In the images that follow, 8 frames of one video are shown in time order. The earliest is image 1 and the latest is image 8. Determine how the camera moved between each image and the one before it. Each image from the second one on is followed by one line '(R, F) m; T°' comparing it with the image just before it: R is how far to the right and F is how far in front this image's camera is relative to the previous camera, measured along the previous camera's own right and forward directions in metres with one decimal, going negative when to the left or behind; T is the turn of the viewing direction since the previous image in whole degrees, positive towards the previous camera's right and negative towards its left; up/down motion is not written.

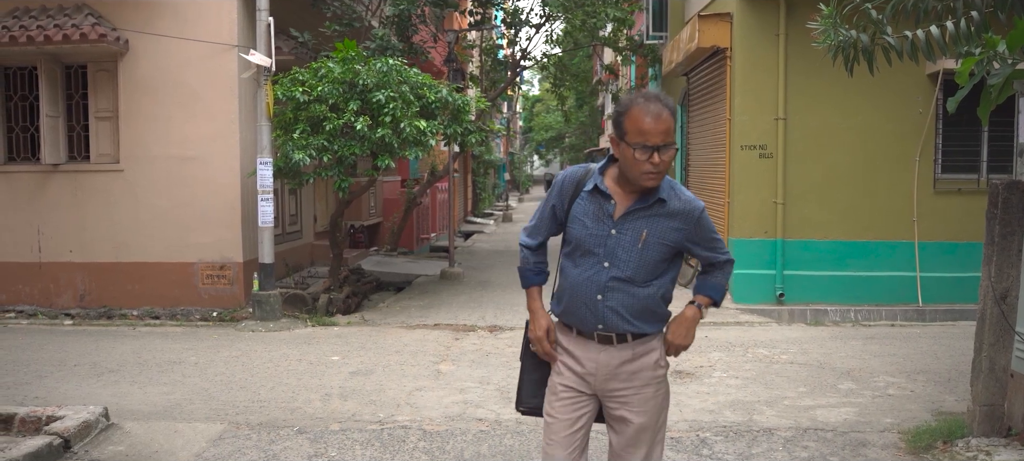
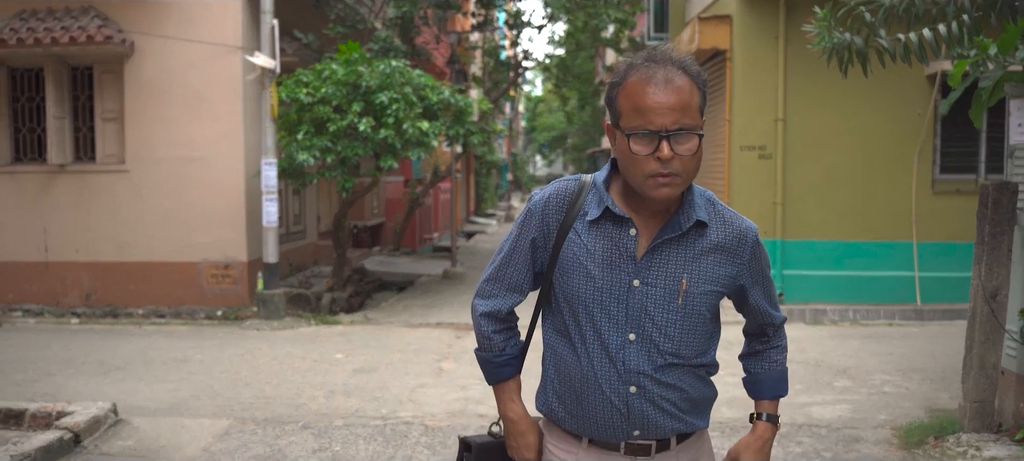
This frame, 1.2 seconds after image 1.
(0.0, -0.1) m; 0°
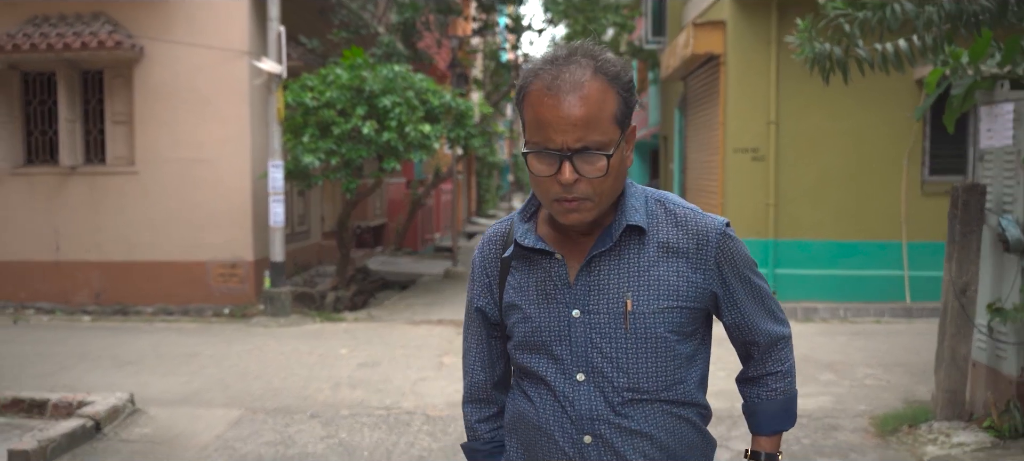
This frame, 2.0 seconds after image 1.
(0.0, -0.3) m; 0°
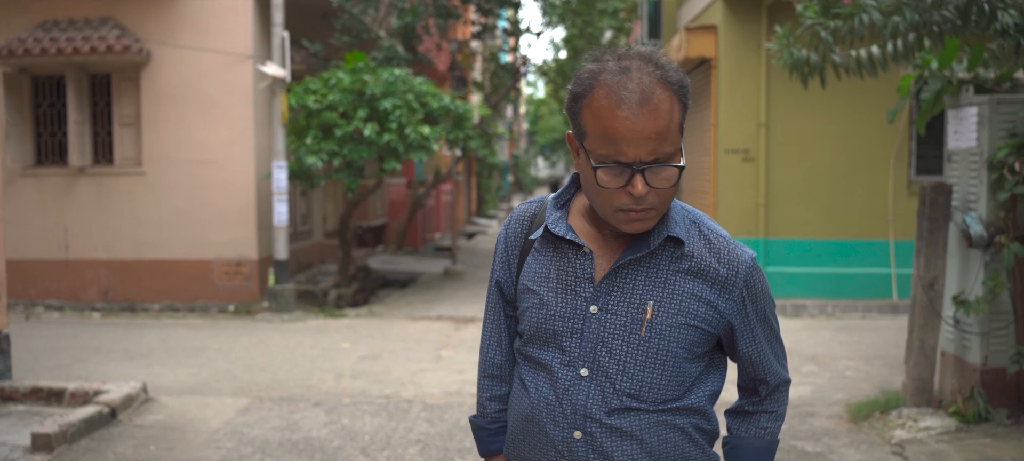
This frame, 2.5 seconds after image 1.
(0.0, -0.3) m; 0°
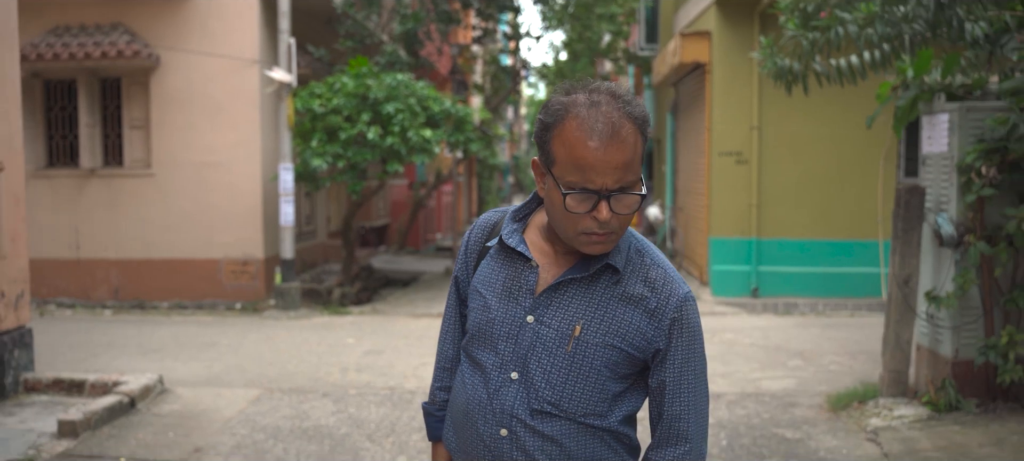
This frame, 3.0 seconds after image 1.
(0.0, -0.3) m; 0°
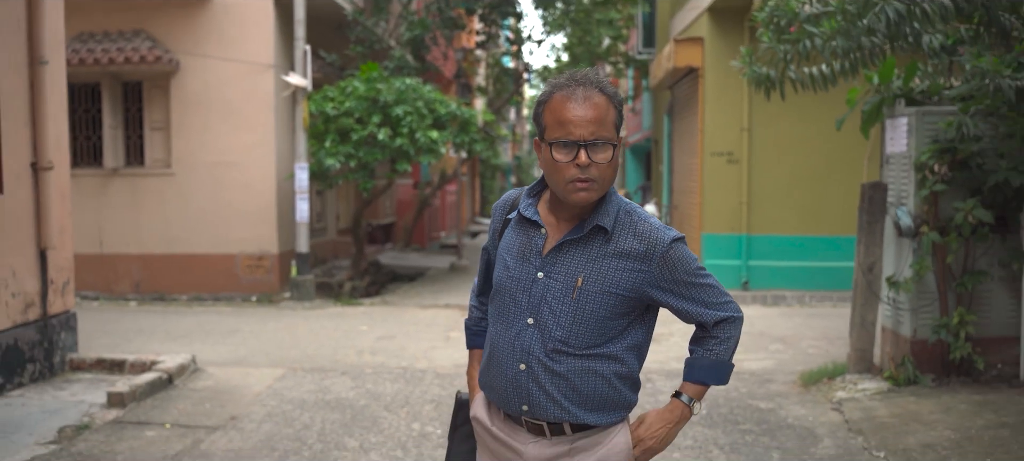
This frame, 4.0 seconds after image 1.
(0.0, -0.6) m; 0°
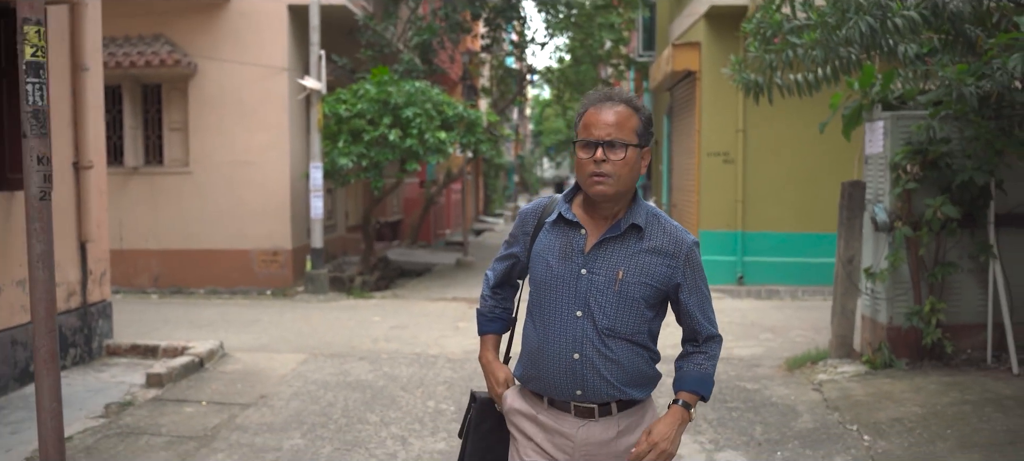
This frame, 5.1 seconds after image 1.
(0.0, -0.5) m; 0°
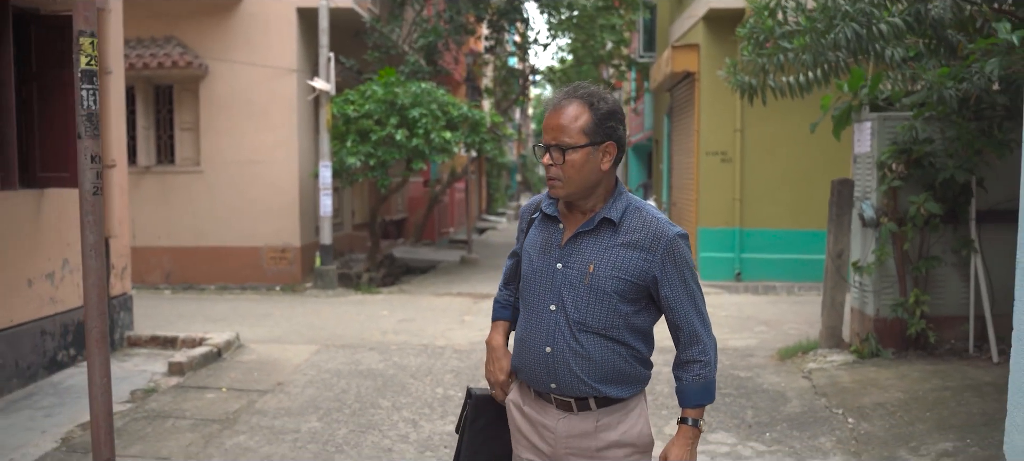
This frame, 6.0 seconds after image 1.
(0.0, -0.3) m; 0°
